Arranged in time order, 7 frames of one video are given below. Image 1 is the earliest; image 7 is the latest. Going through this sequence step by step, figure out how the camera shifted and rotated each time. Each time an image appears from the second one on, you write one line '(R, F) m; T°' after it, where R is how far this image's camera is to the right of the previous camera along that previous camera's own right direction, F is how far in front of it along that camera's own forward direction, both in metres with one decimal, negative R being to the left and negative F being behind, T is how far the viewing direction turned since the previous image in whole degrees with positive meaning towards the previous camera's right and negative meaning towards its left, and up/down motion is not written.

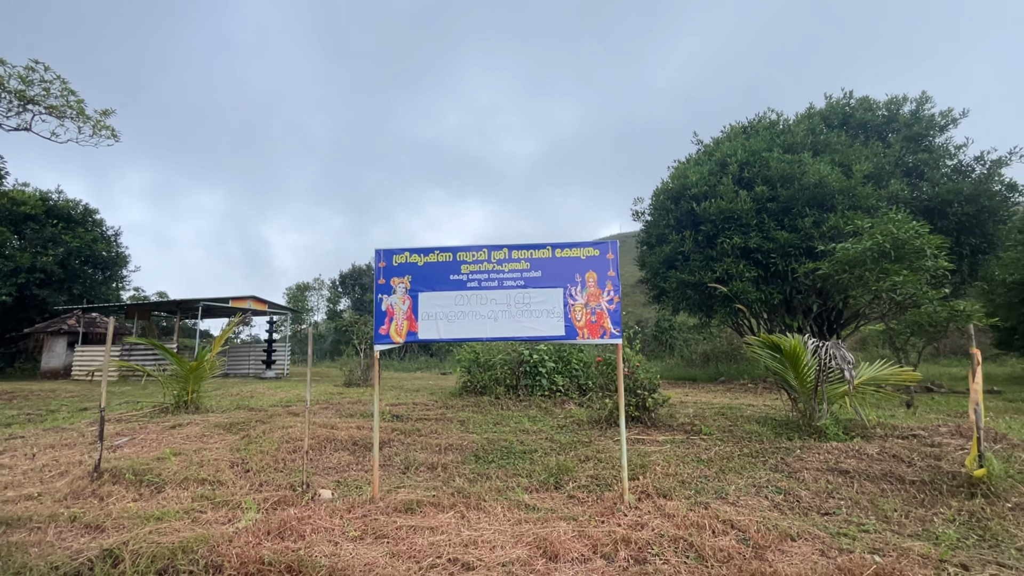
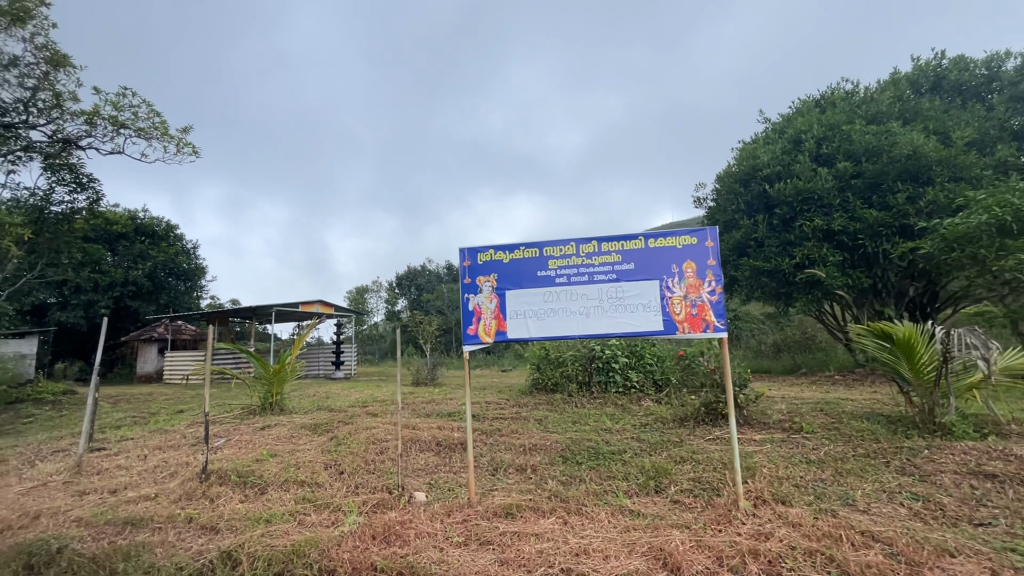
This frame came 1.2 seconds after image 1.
(-0.3, +0.1) m; -6°
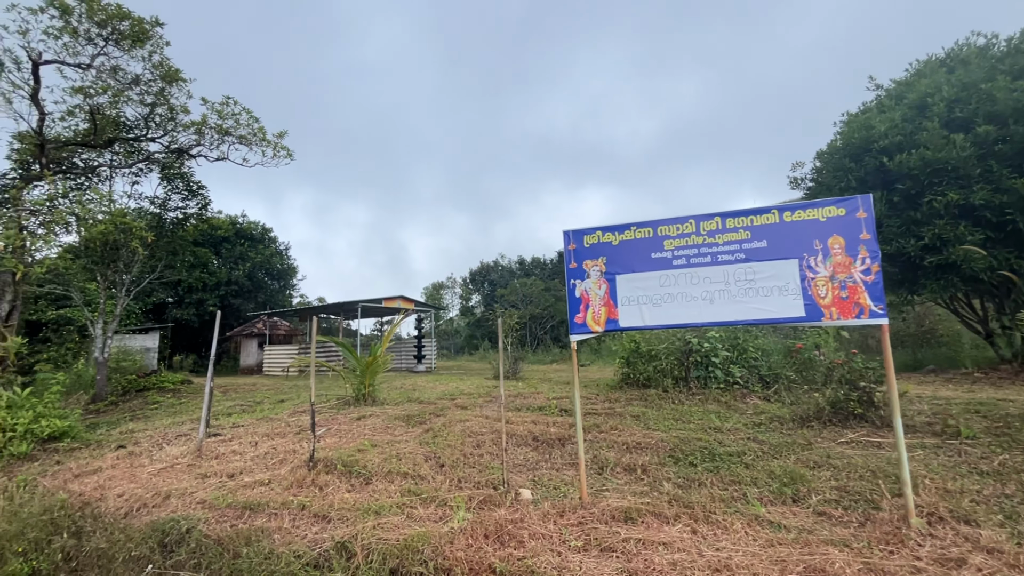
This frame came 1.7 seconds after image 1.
(-0.3, +0.2) m; -8°
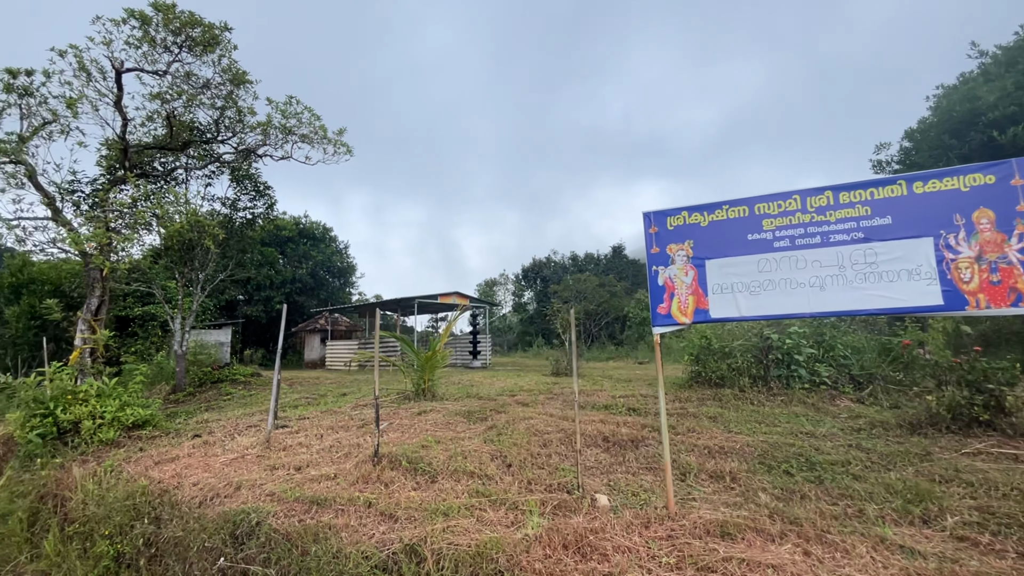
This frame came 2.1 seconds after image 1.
(-0.1, +0.2) m; -6°
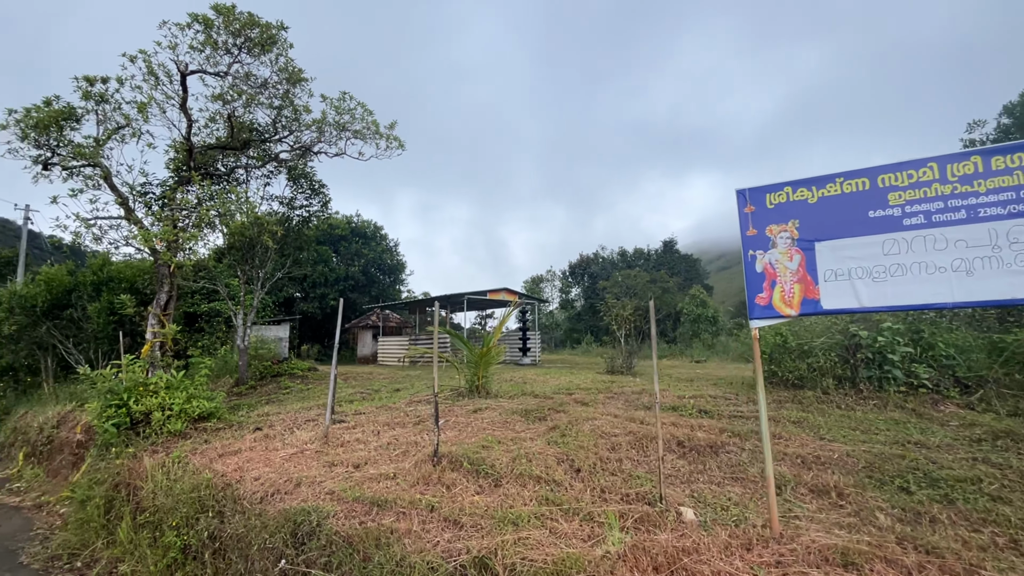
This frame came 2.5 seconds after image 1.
(-0.2, +0.3) m; -5°
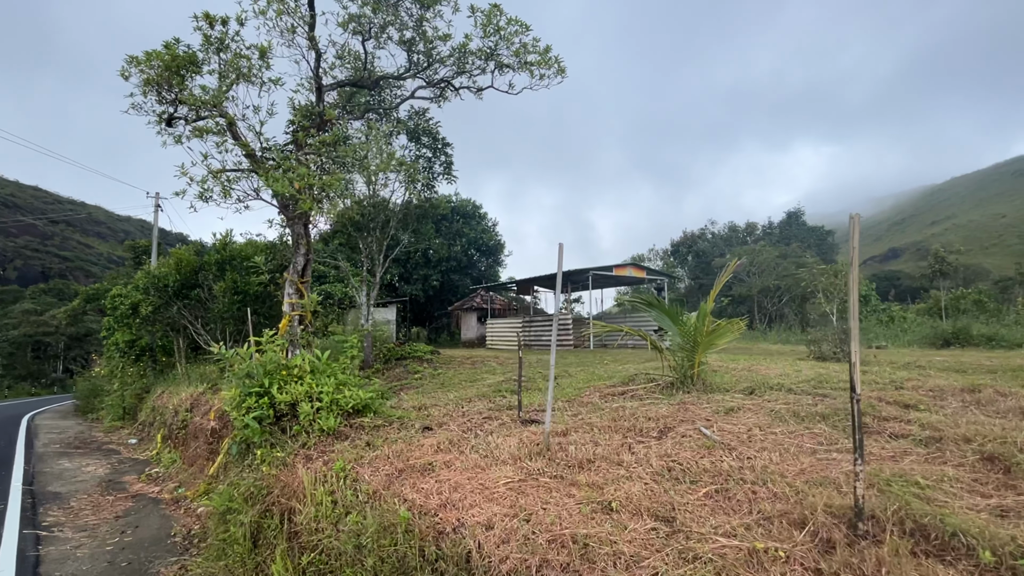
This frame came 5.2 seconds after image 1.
(-1.6, +1.7) m; -9°
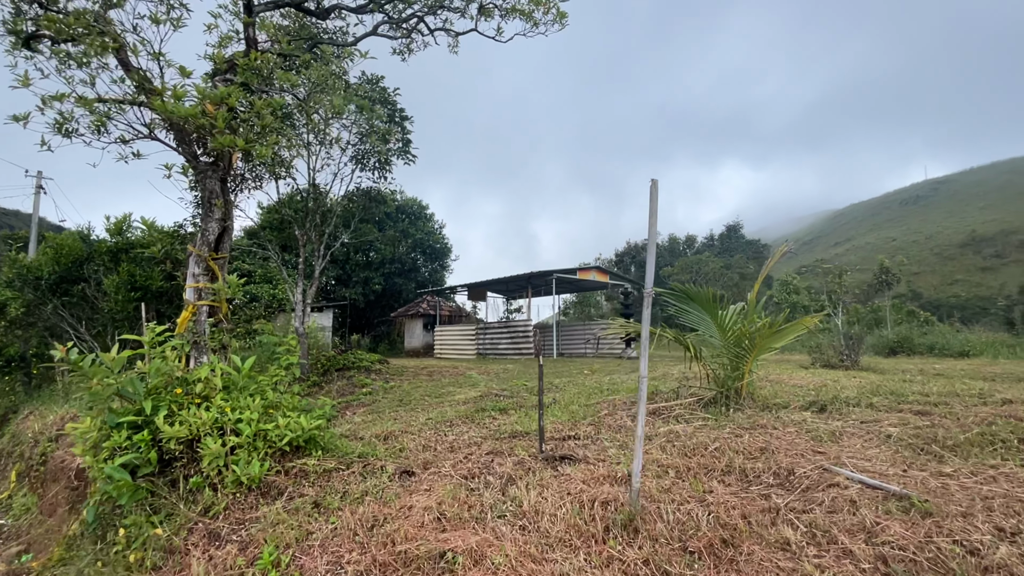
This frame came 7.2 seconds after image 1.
(-0.5, +1.4) m; +7°
